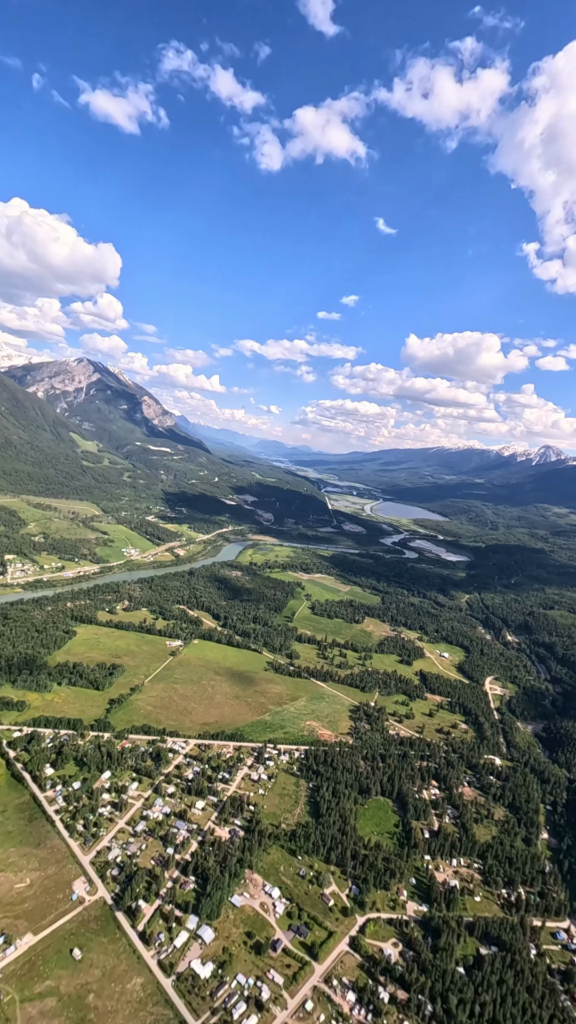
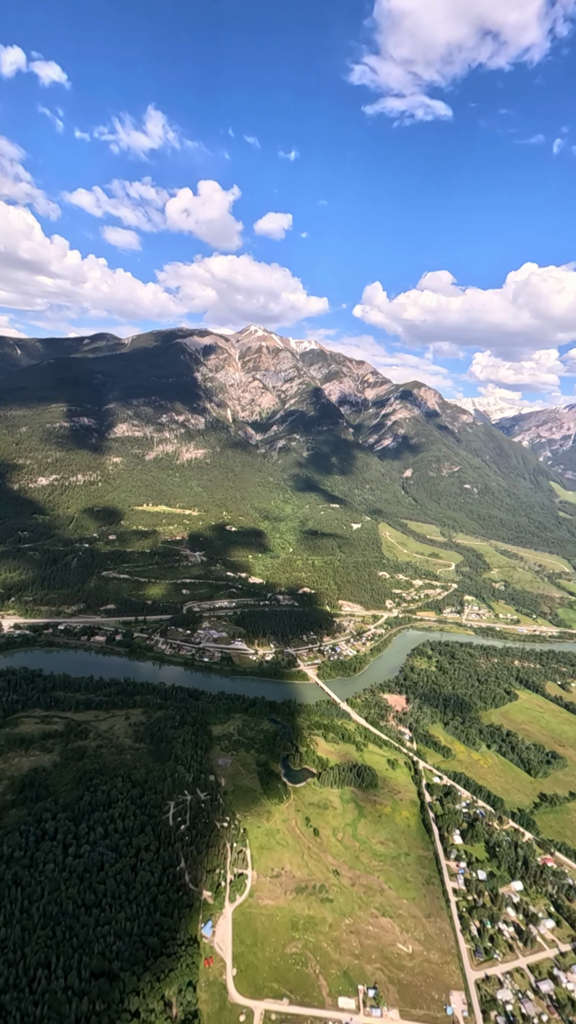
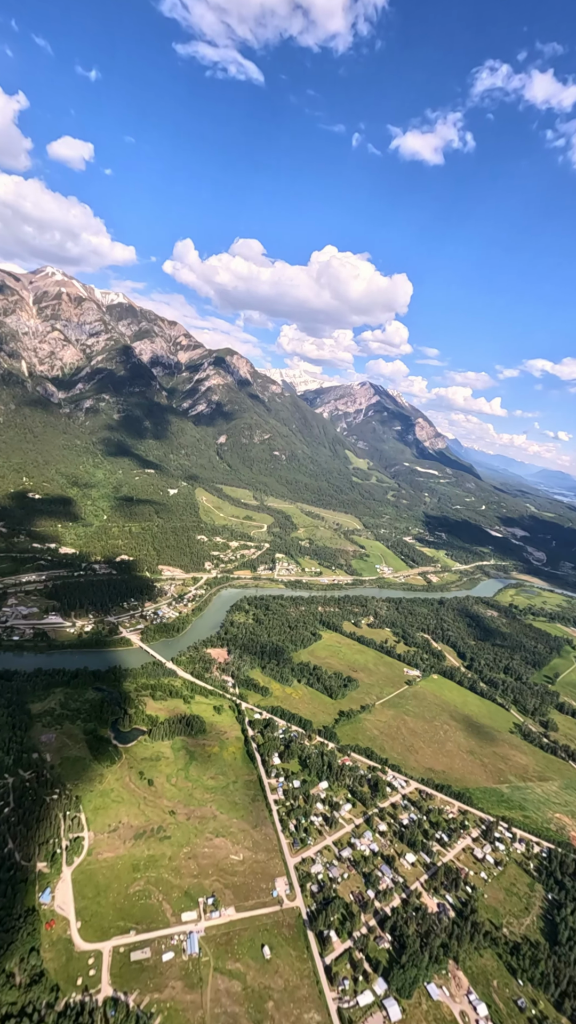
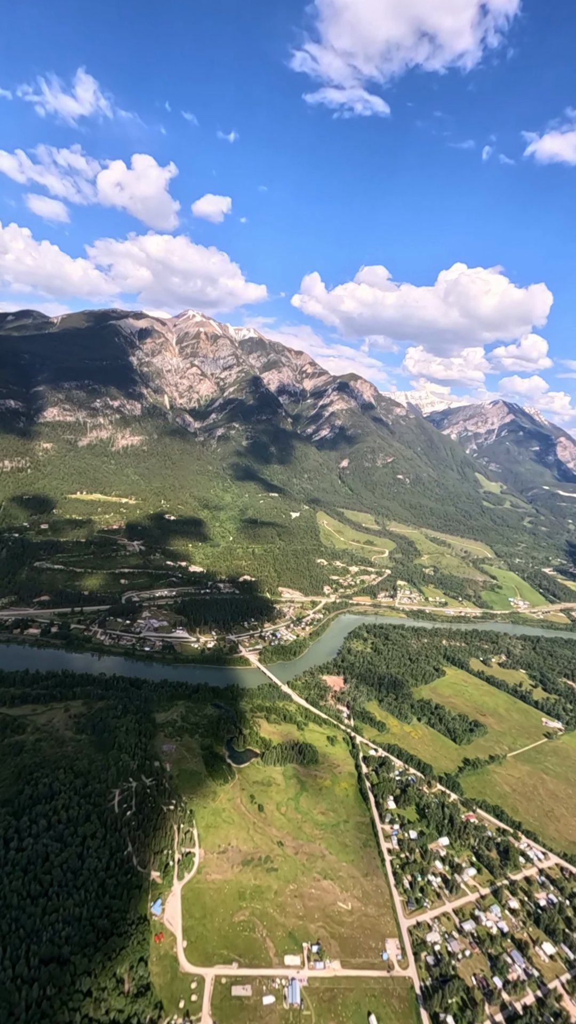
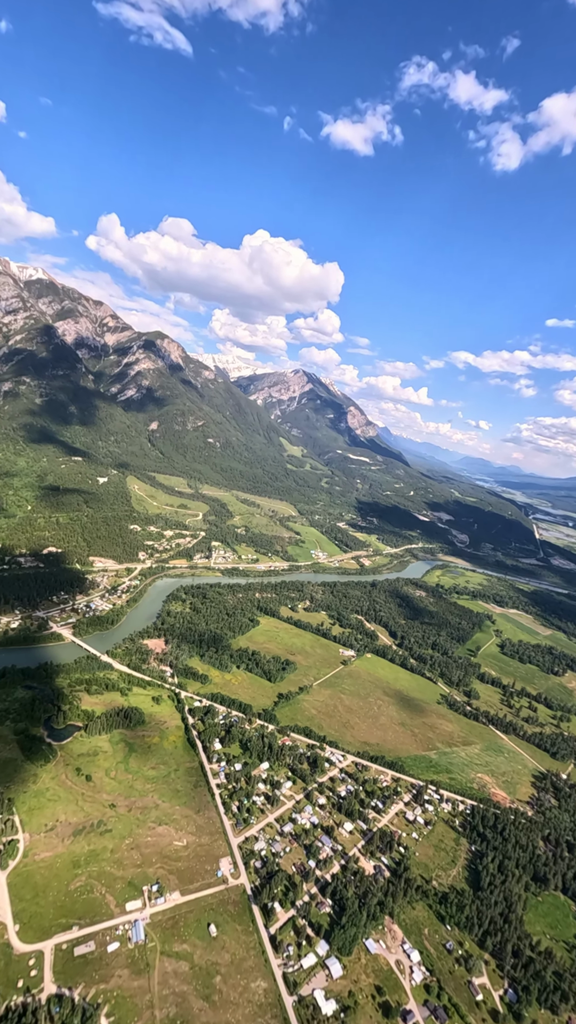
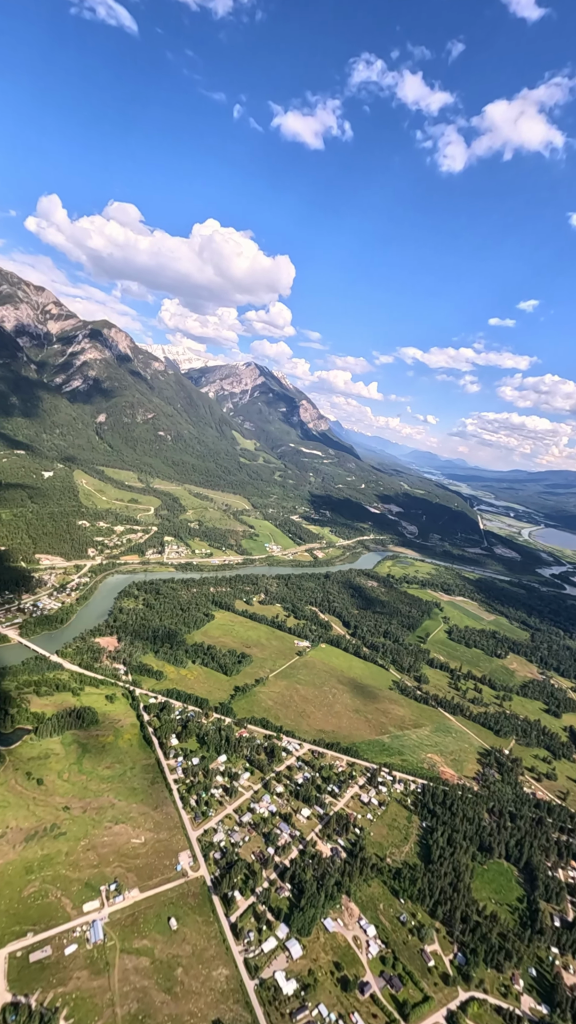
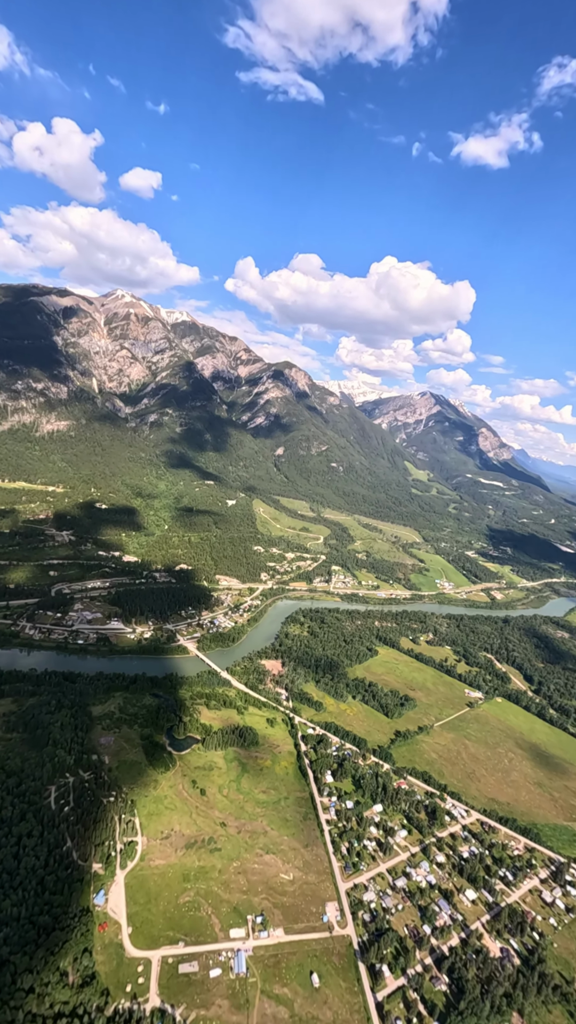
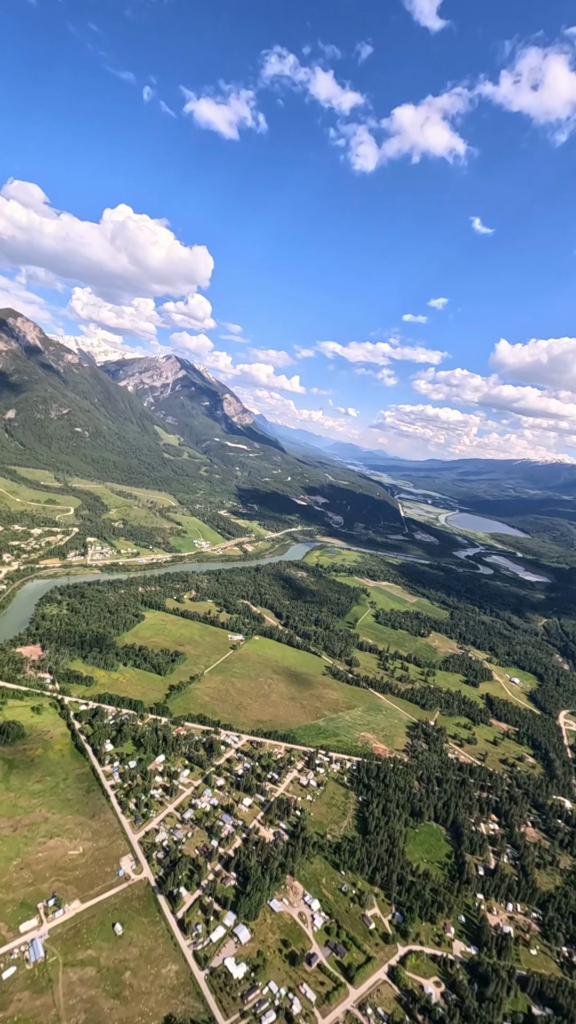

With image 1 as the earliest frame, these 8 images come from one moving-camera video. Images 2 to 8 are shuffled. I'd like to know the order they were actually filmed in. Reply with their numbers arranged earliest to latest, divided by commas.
8, 6, 5, 3, 7, 4, 2
